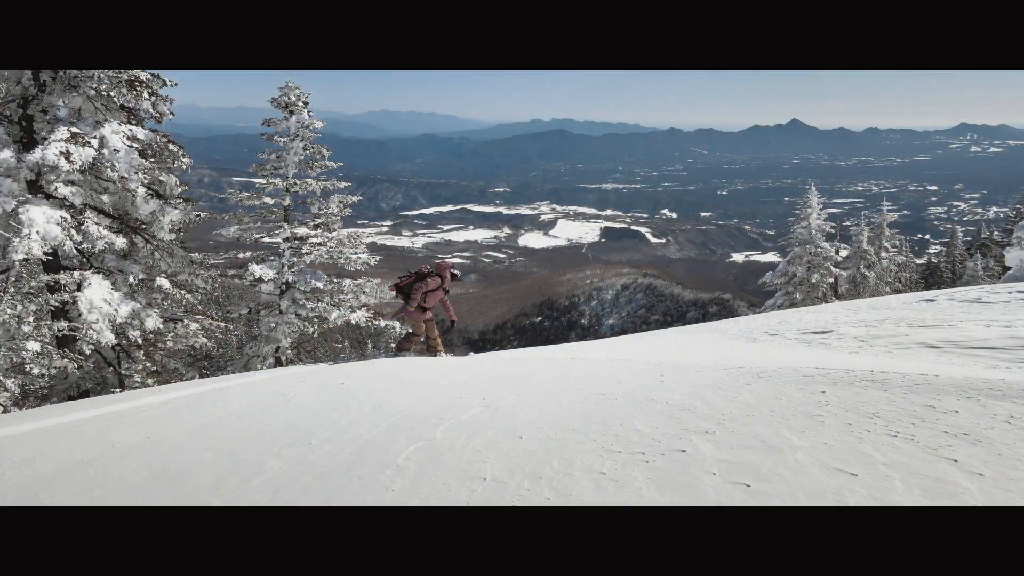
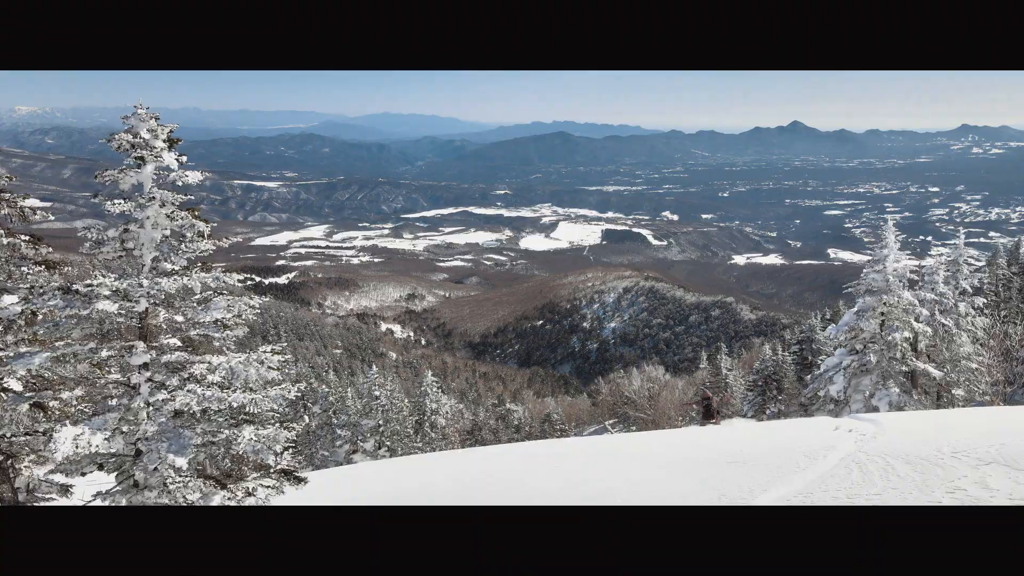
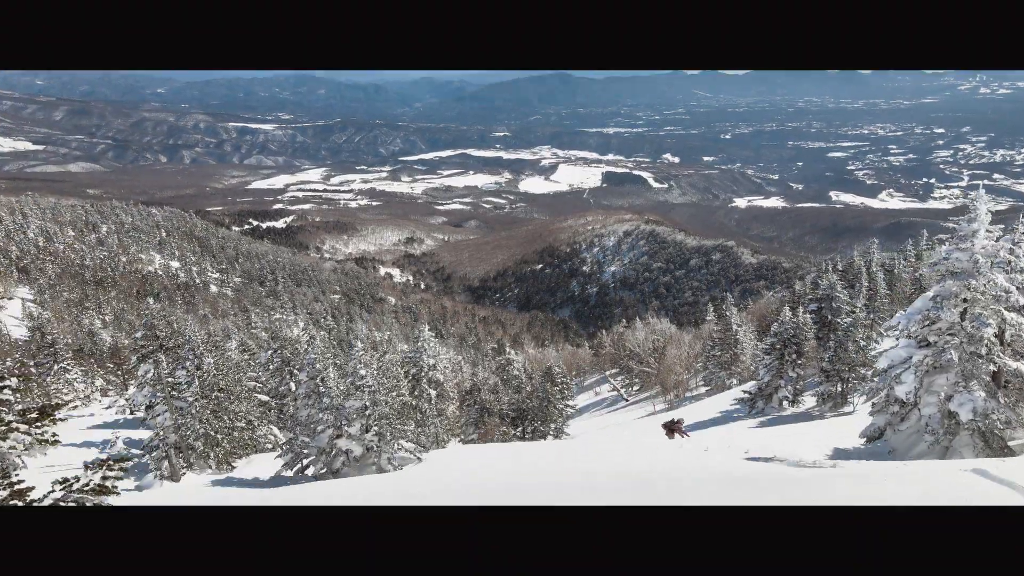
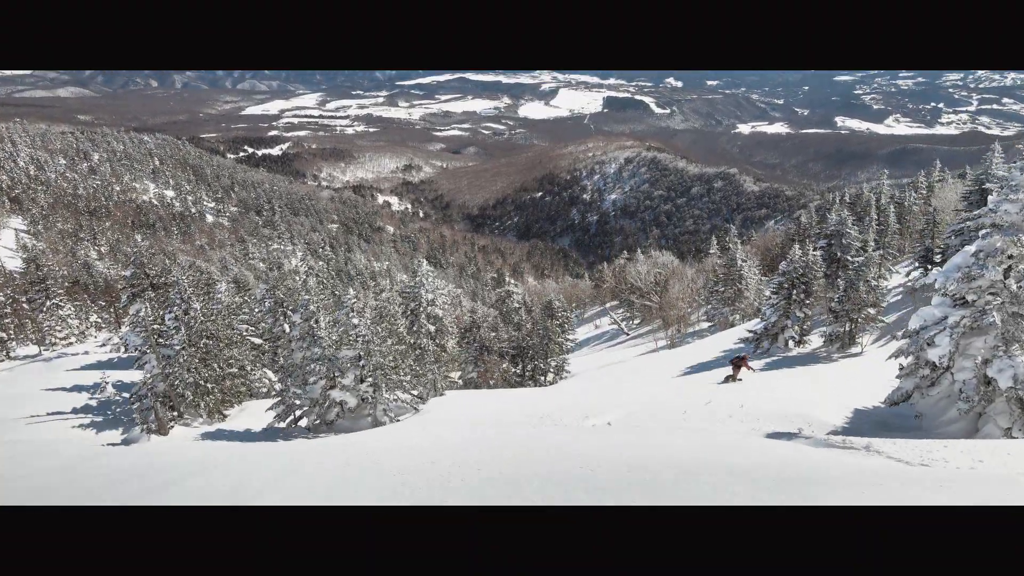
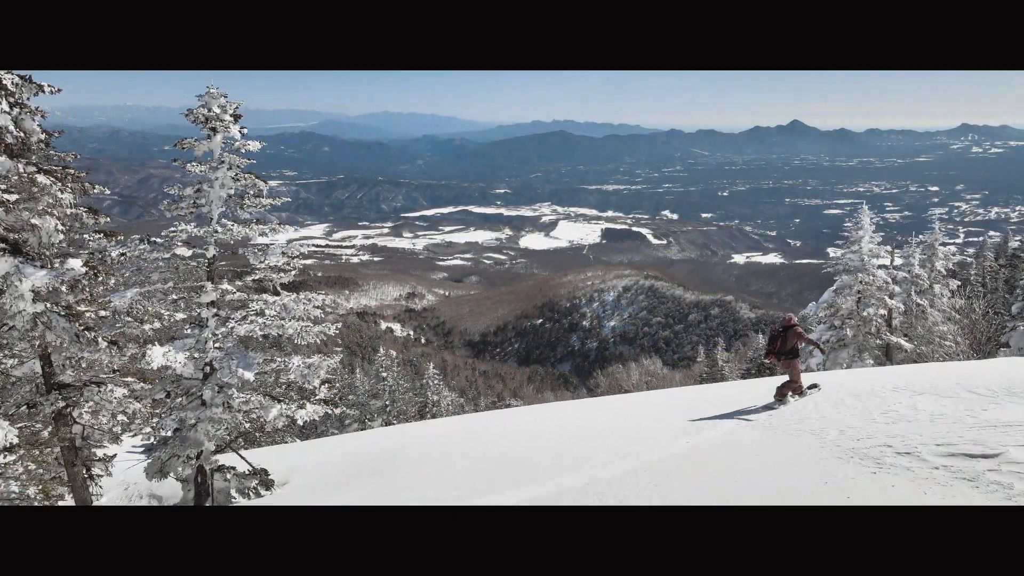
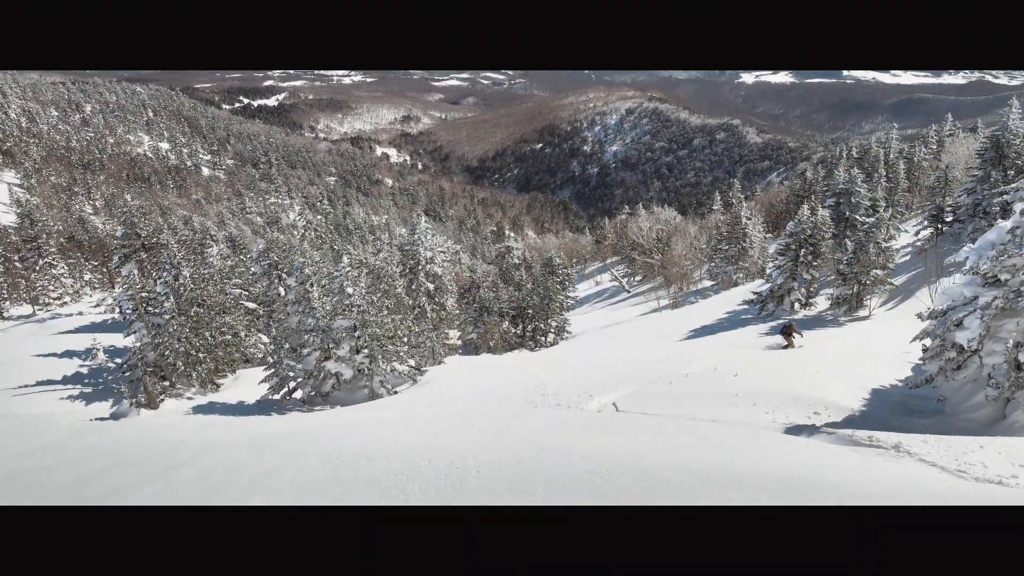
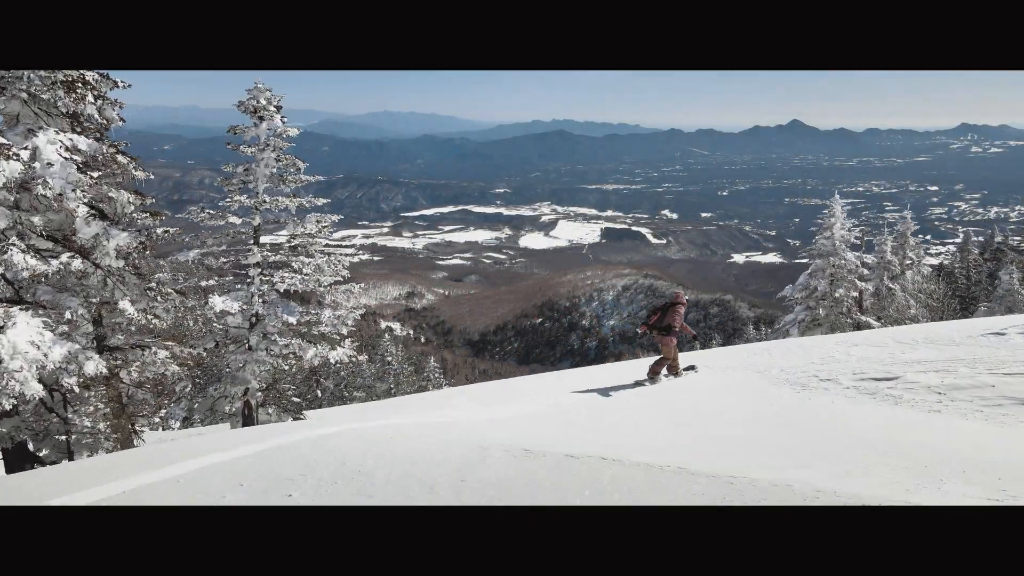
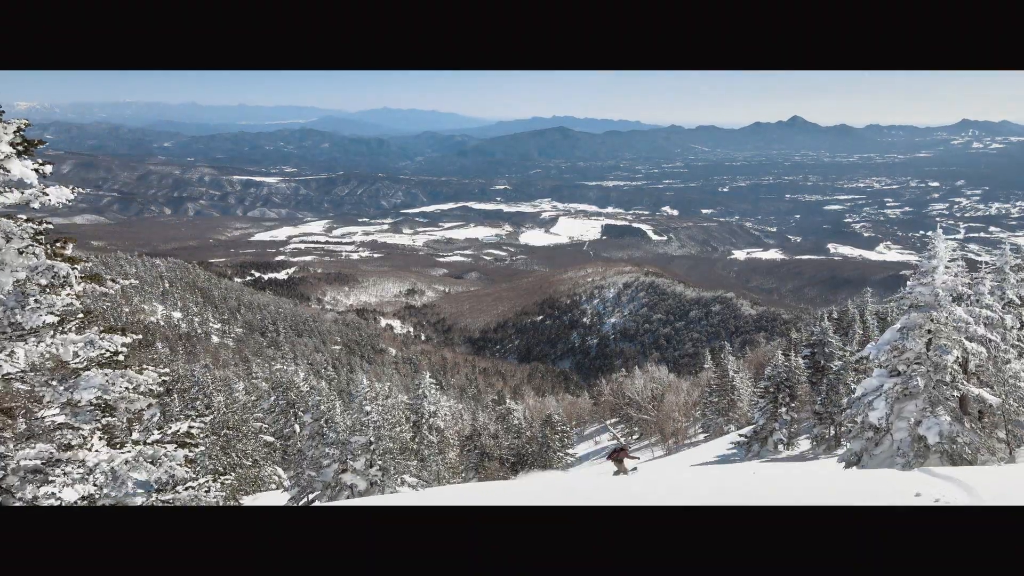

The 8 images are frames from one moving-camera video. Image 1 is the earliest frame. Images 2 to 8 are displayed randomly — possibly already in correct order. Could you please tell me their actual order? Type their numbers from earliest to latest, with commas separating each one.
7, 5, 2, 8, 3, 4, 6
